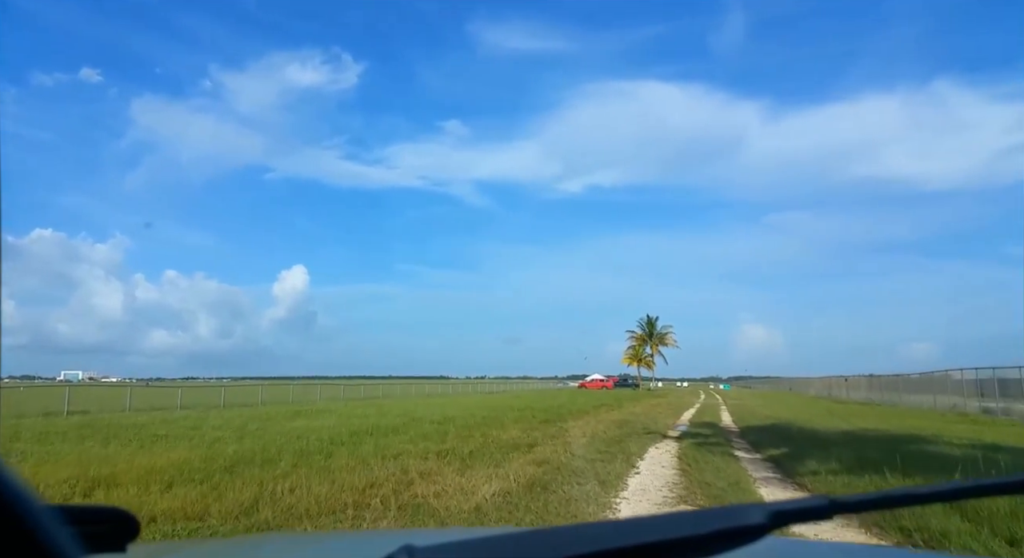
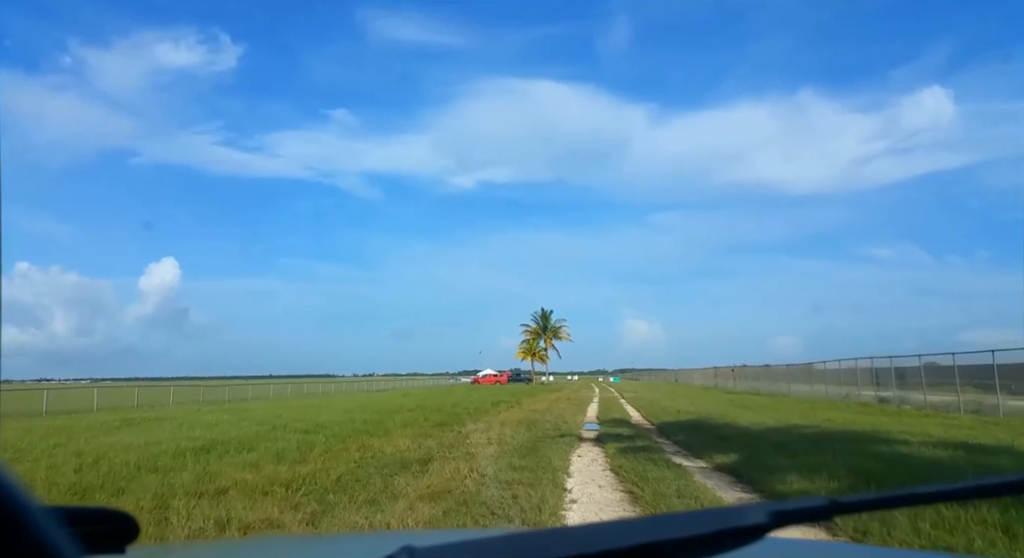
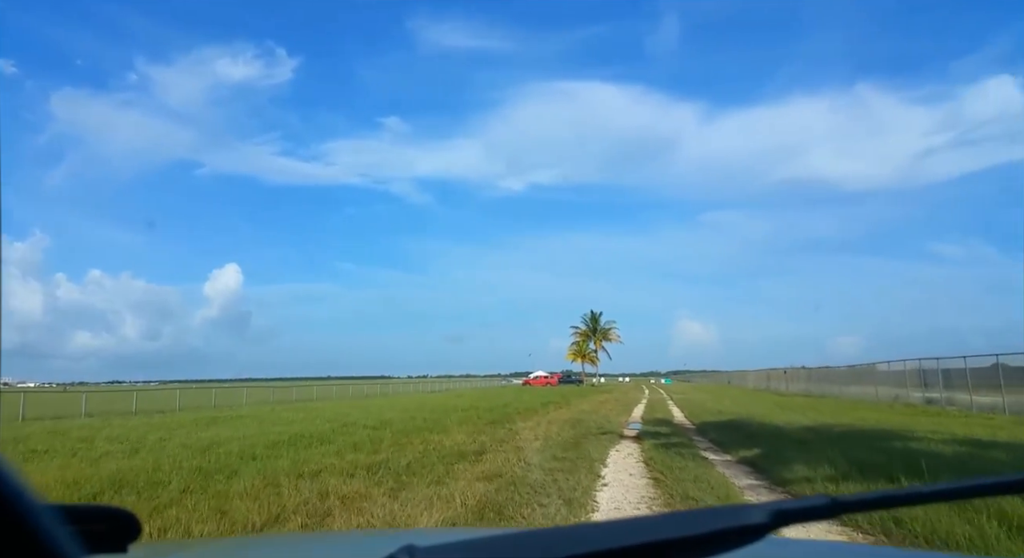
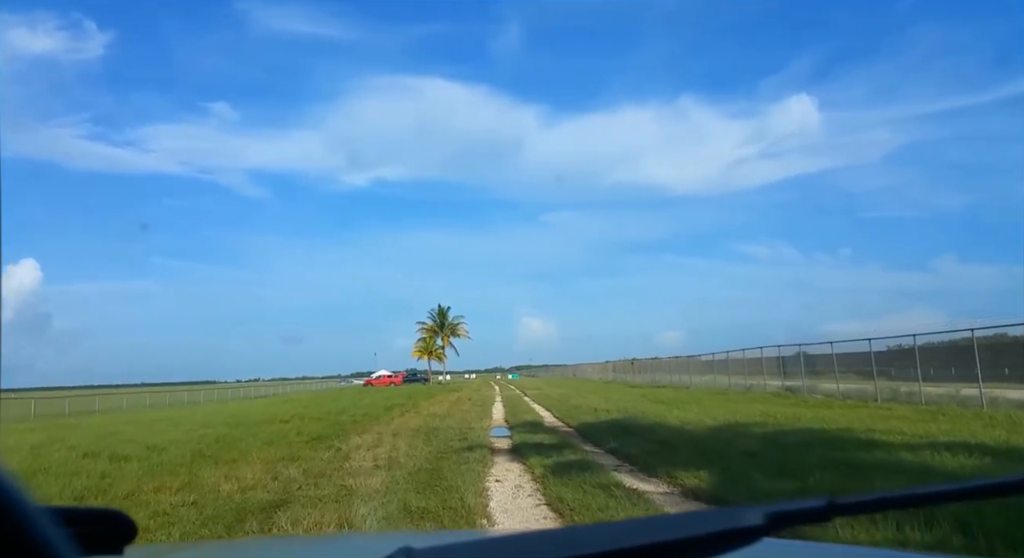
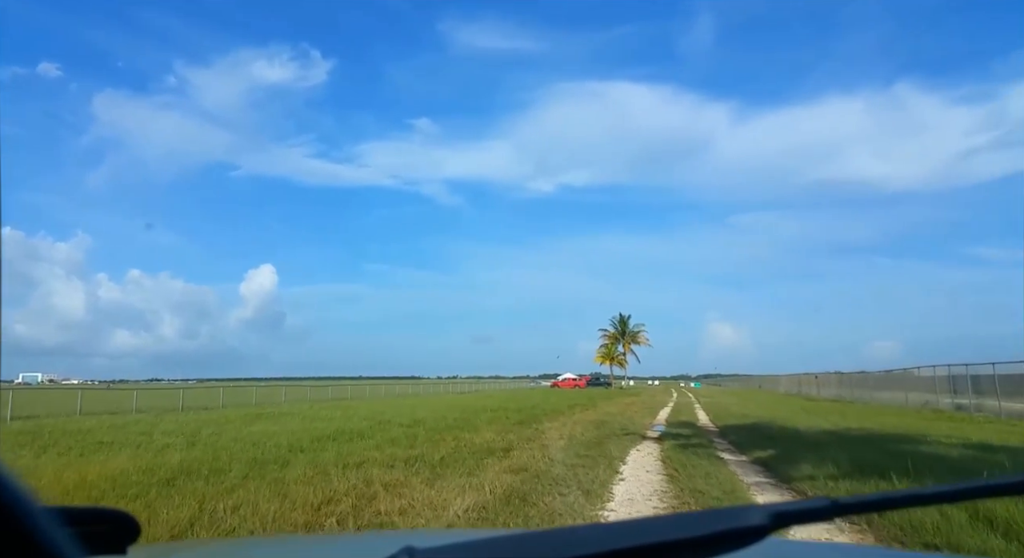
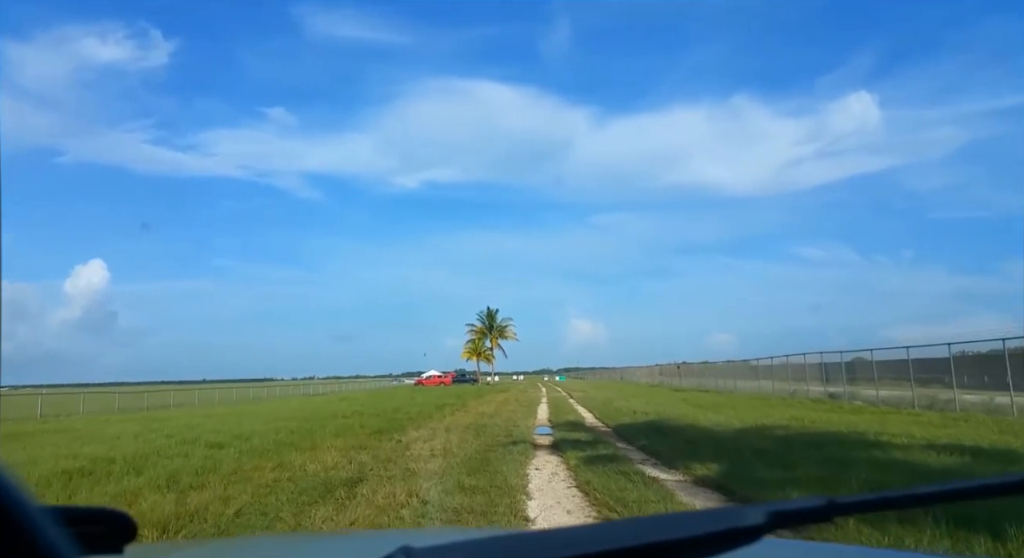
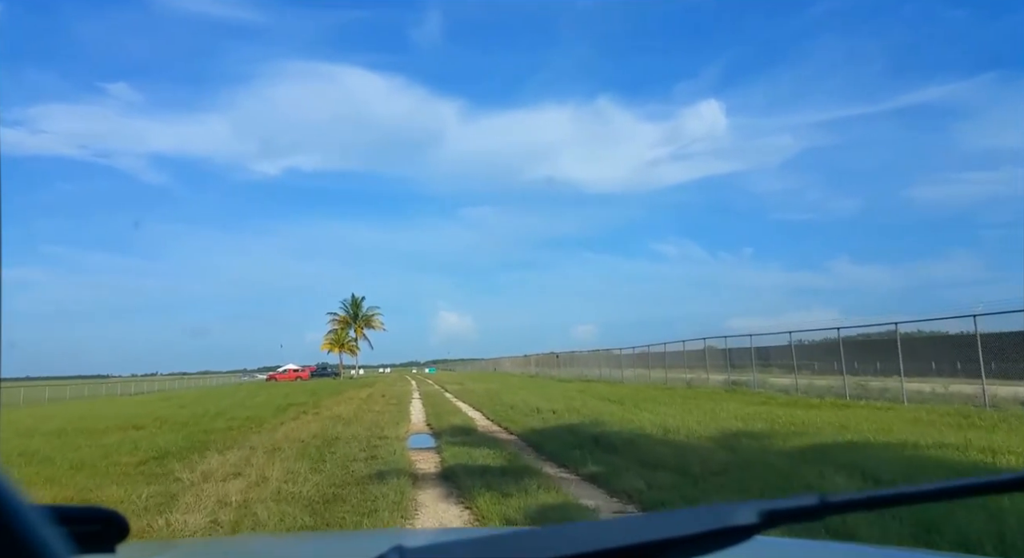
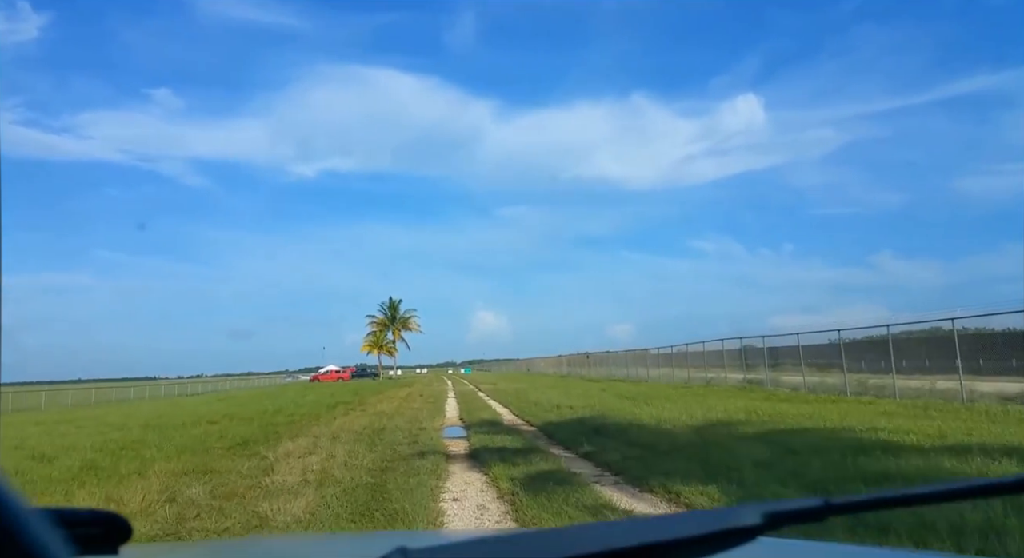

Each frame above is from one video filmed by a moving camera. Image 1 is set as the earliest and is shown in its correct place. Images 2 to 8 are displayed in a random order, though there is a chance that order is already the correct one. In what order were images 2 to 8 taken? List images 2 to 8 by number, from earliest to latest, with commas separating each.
5, 3, 2, 6, 4, 8, 7
